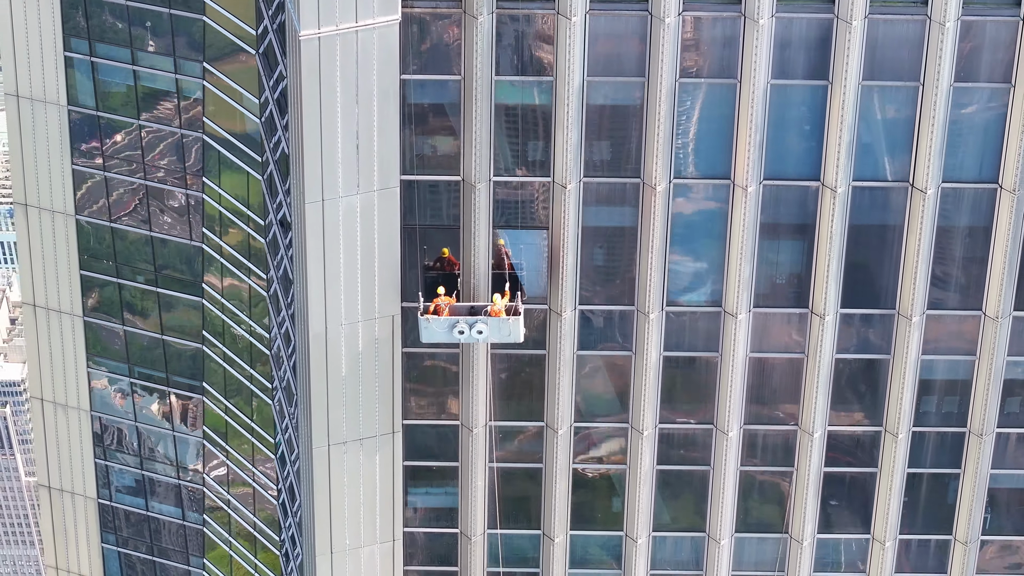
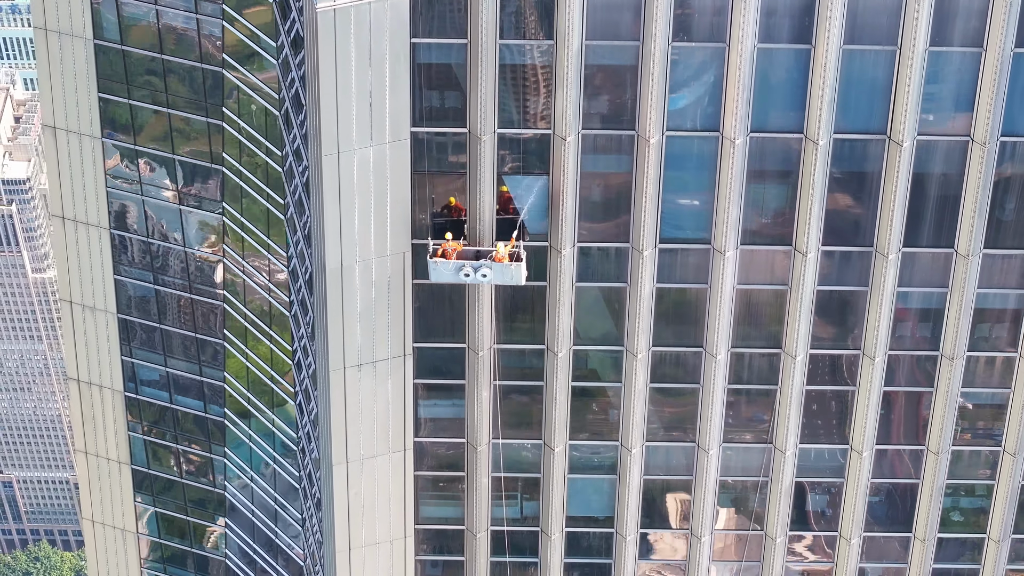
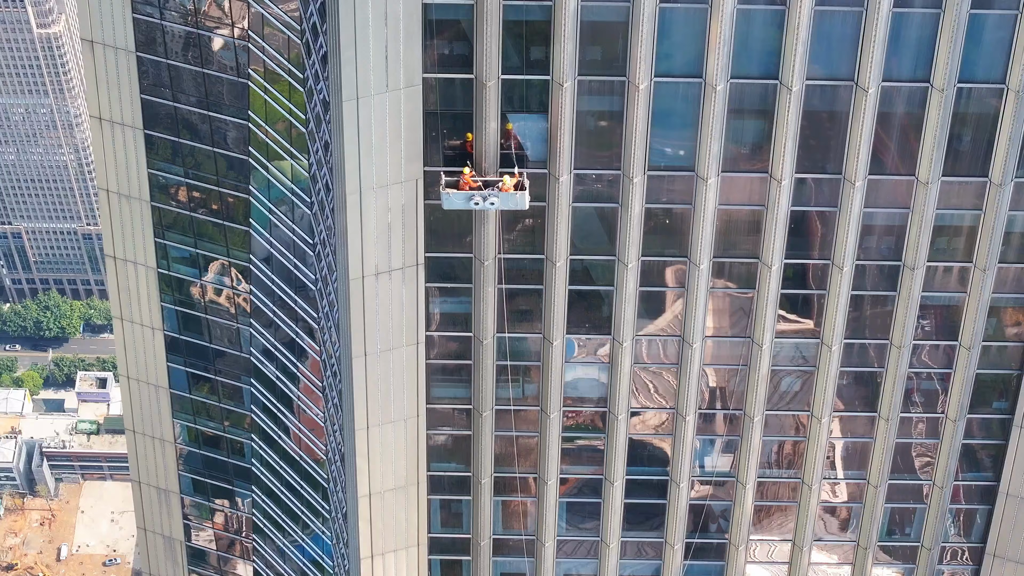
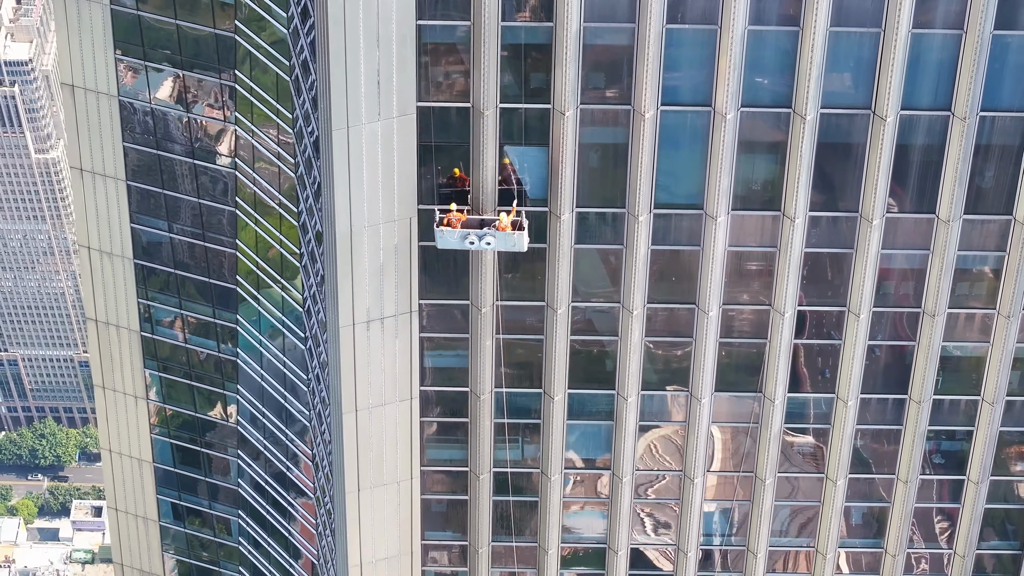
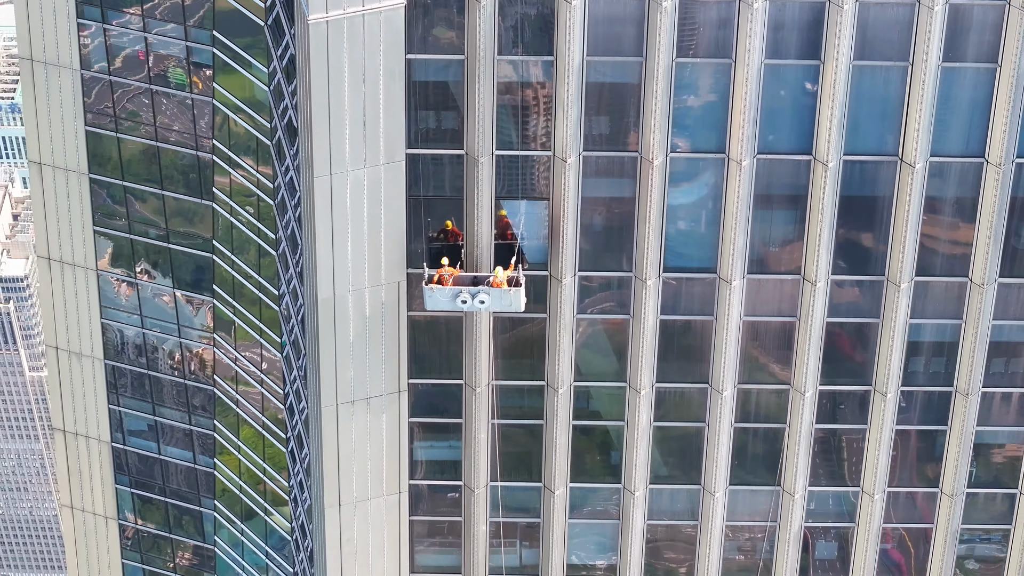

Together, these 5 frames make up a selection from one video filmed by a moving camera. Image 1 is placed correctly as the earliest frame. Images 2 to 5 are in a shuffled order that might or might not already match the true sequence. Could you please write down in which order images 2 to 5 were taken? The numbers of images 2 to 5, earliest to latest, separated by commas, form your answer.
5, 2, 4, 3
